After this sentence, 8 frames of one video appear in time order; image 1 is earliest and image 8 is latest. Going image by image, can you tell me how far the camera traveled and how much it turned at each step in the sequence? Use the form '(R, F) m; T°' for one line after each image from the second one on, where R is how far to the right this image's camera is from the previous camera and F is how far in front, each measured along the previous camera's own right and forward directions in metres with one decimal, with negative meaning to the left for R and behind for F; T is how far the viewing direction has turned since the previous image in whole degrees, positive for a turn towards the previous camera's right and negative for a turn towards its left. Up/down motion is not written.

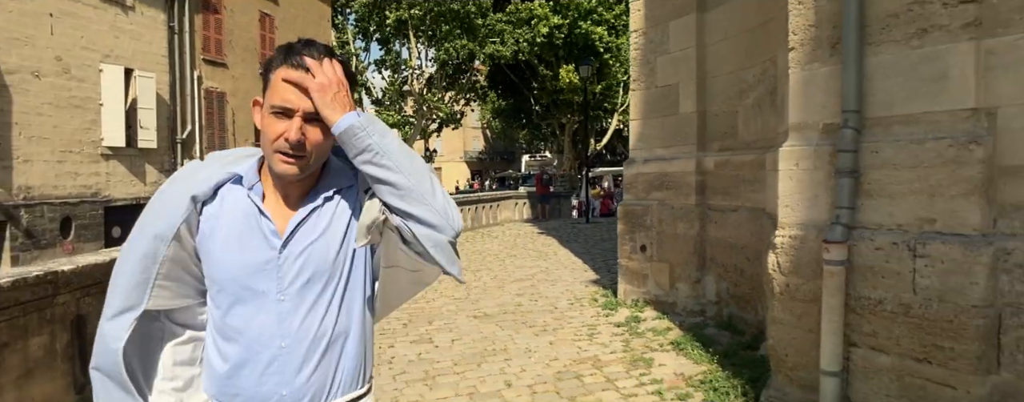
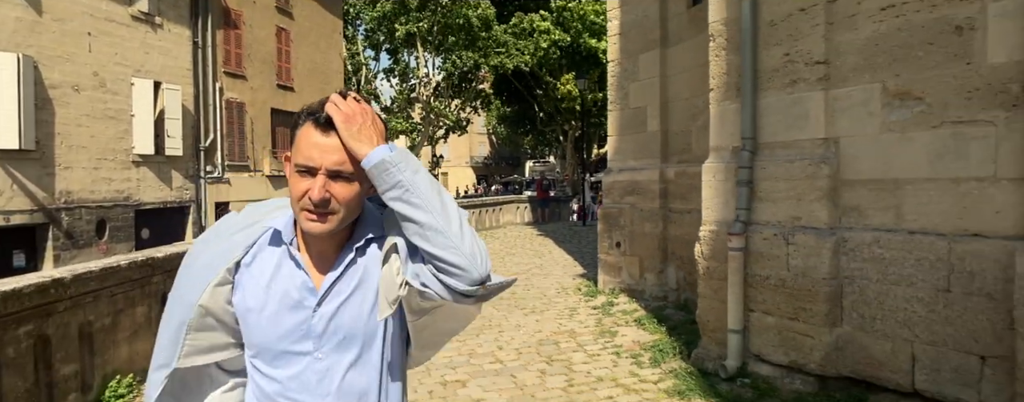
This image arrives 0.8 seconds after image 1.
(+0.2, -1.2) m; -1°
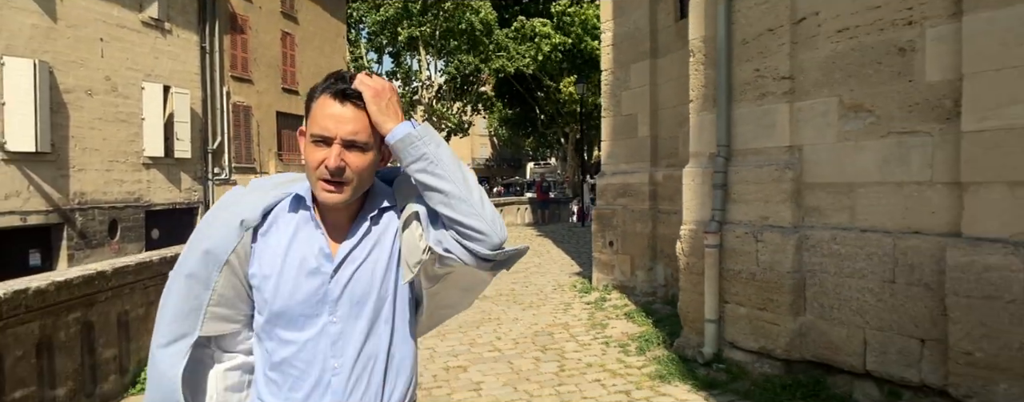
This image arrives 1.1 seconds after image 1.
(0.0, -0.4) m; 0°
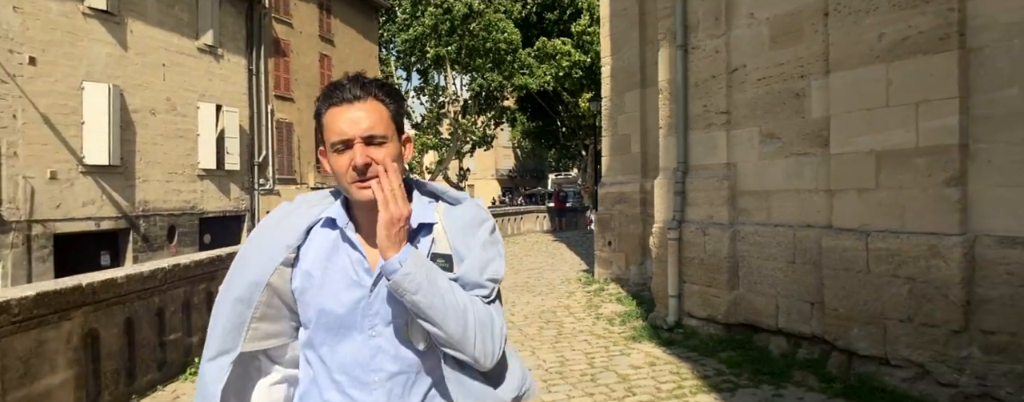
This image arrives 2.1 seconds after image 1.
(+0.2, -1.6) m; -3°
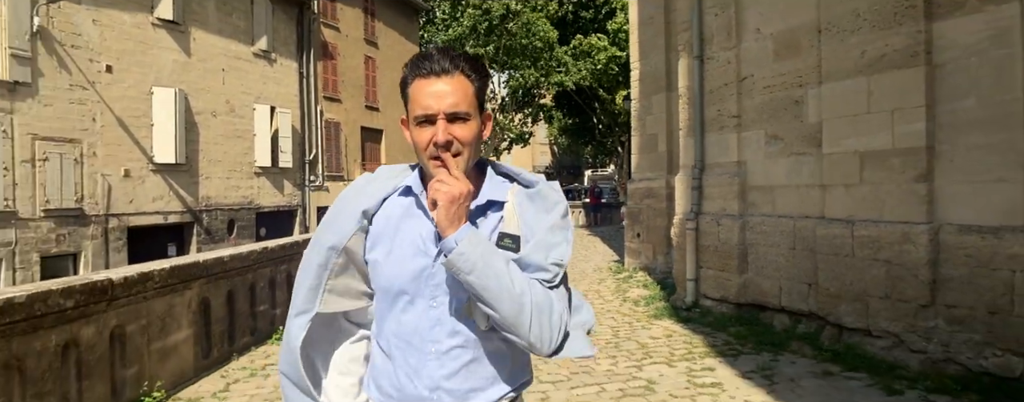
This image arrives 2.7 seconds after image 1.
(0.0, -0.9) m; -4°
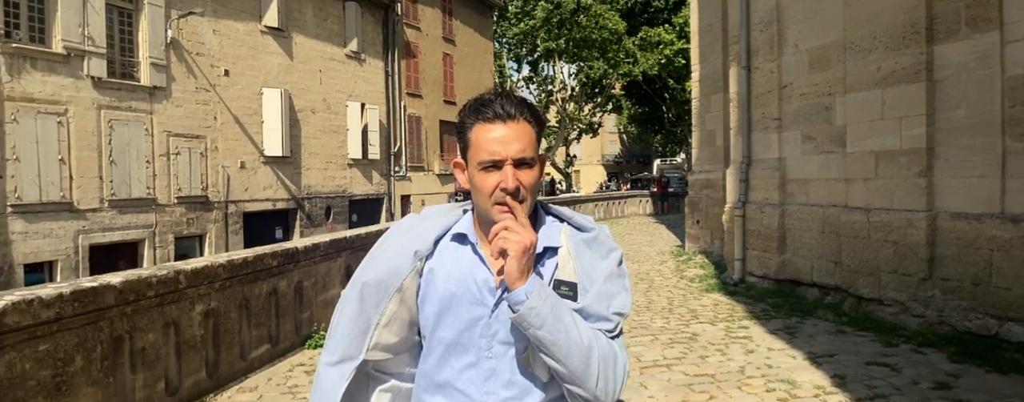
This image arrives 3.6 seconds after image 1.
(0.0, -1.6) m; -8°
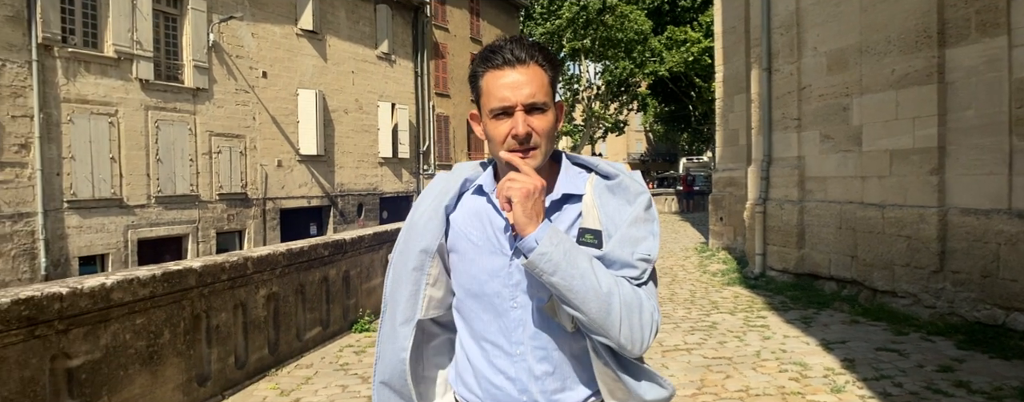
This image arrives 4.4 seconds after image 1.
(-0.1, -0.5) m; -3°
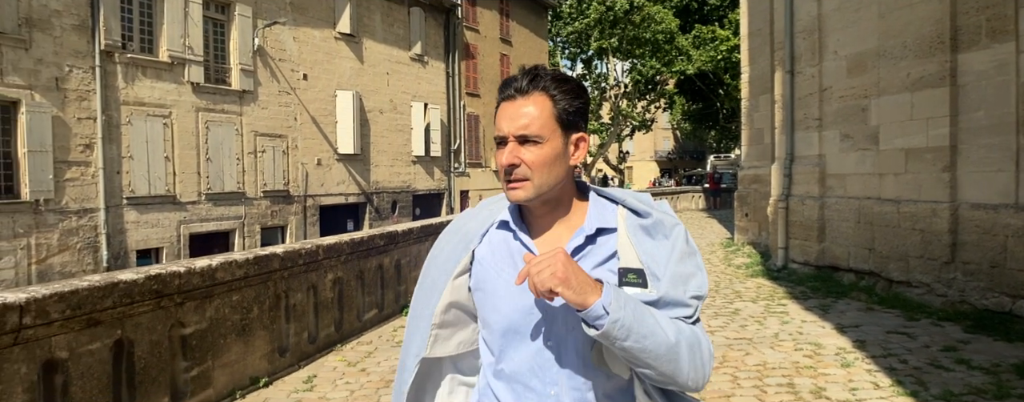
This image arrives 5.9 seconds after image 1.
(-0.1, -0.7) m; -3°
